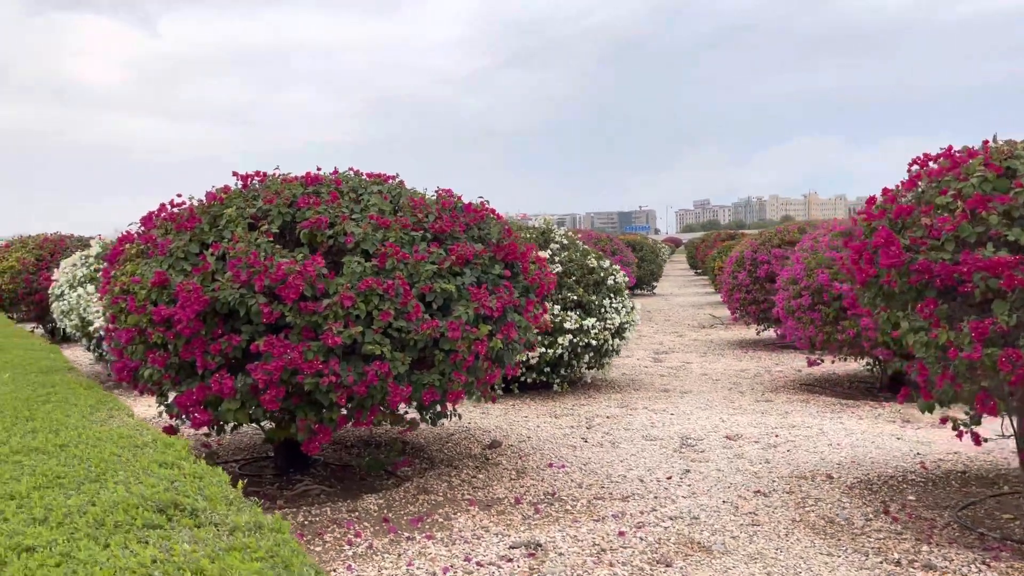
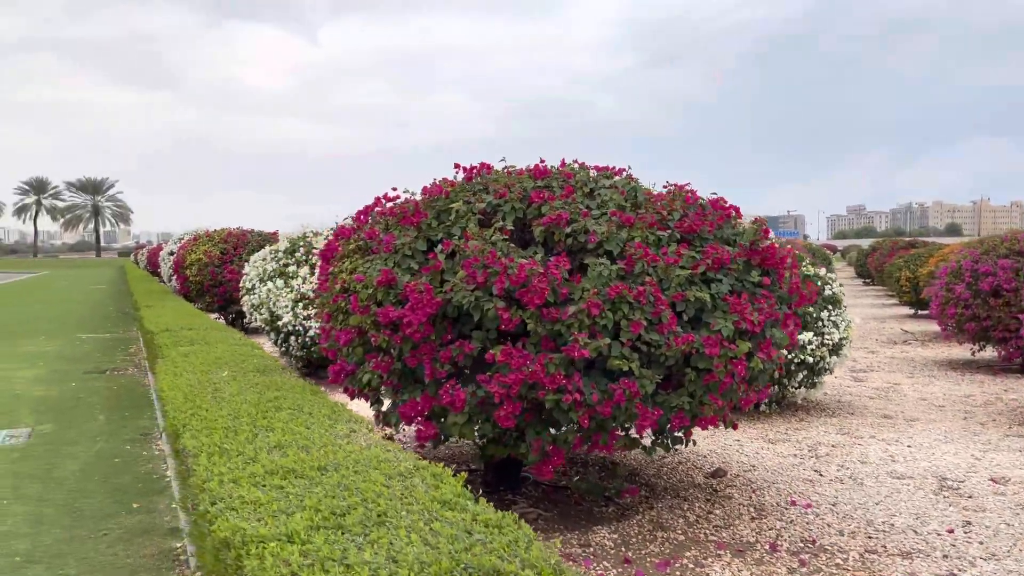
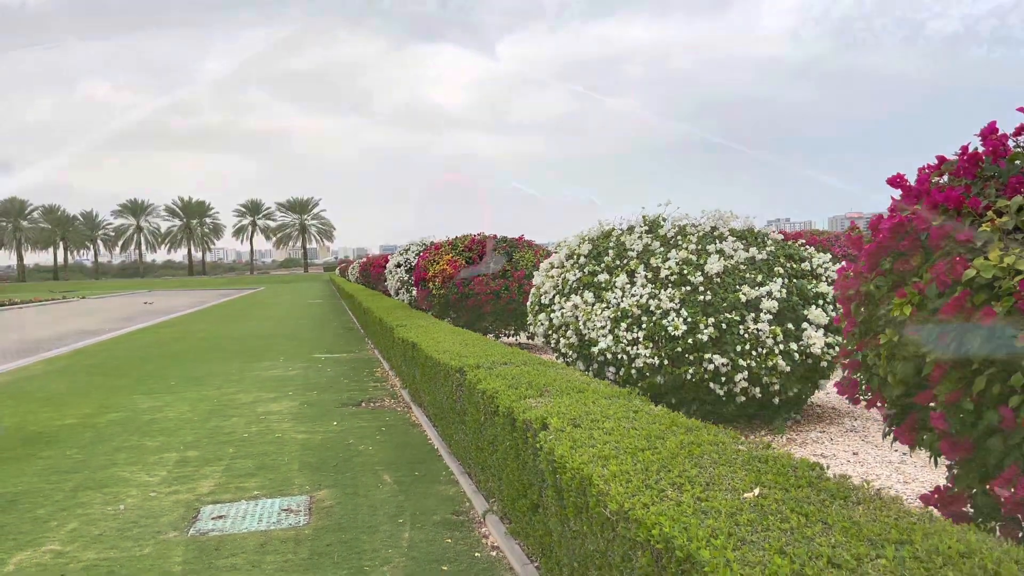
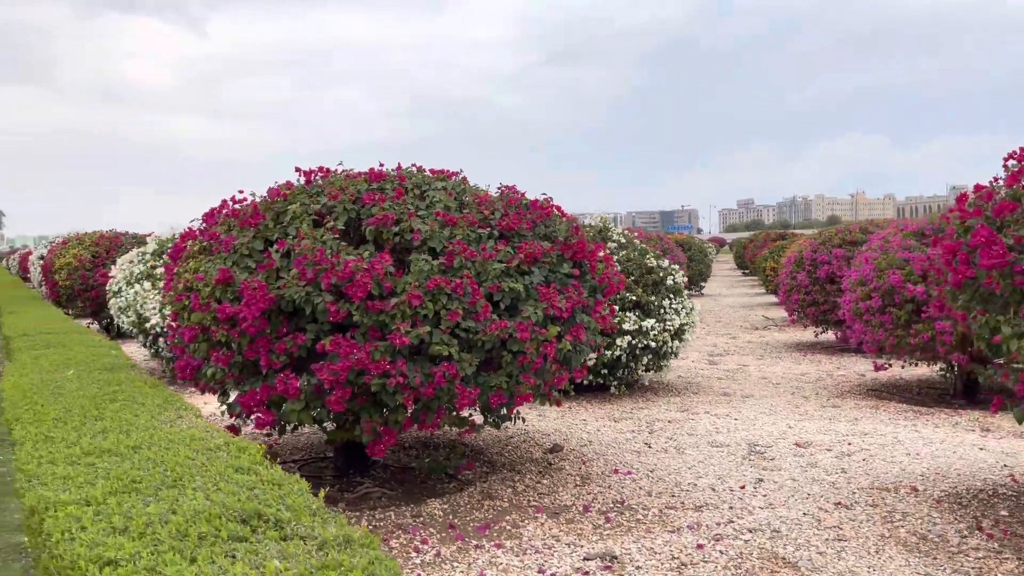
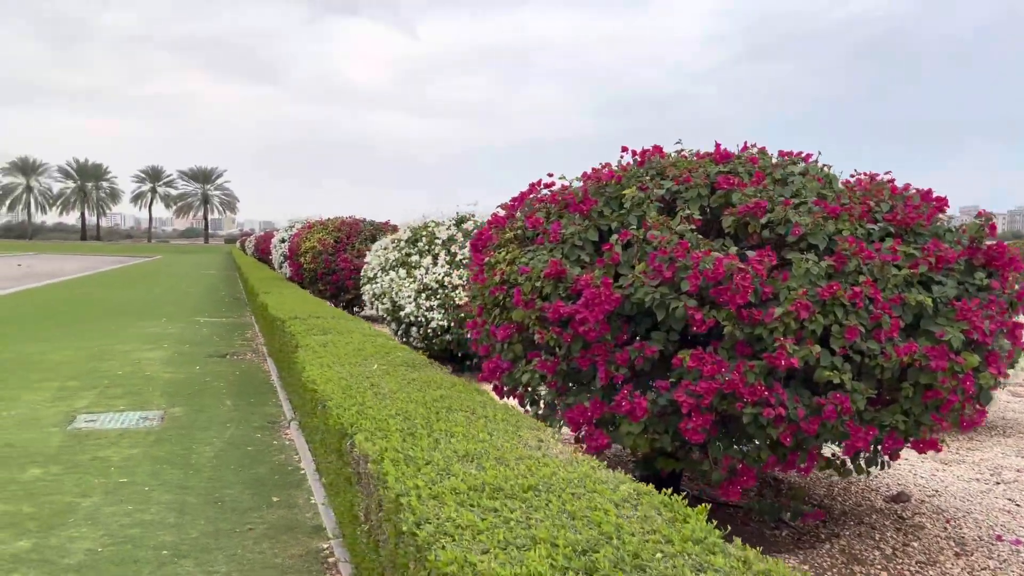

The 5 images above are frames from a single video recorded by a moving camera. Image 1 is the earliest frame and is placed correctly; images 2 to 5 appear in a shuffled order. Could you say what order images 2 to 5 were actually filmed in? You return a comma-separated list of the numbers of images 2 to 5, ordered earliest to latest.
4, 2, 5, 3
